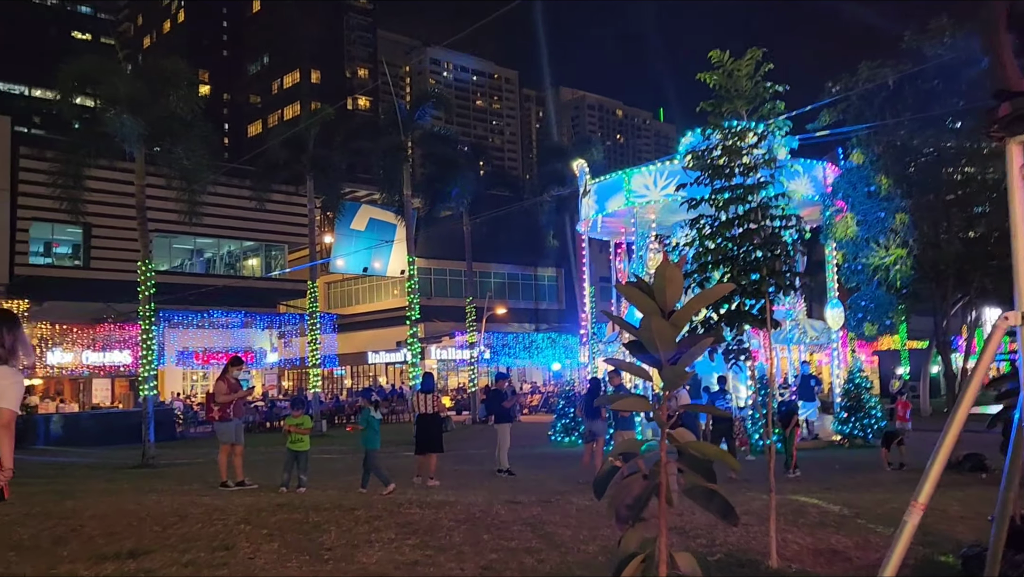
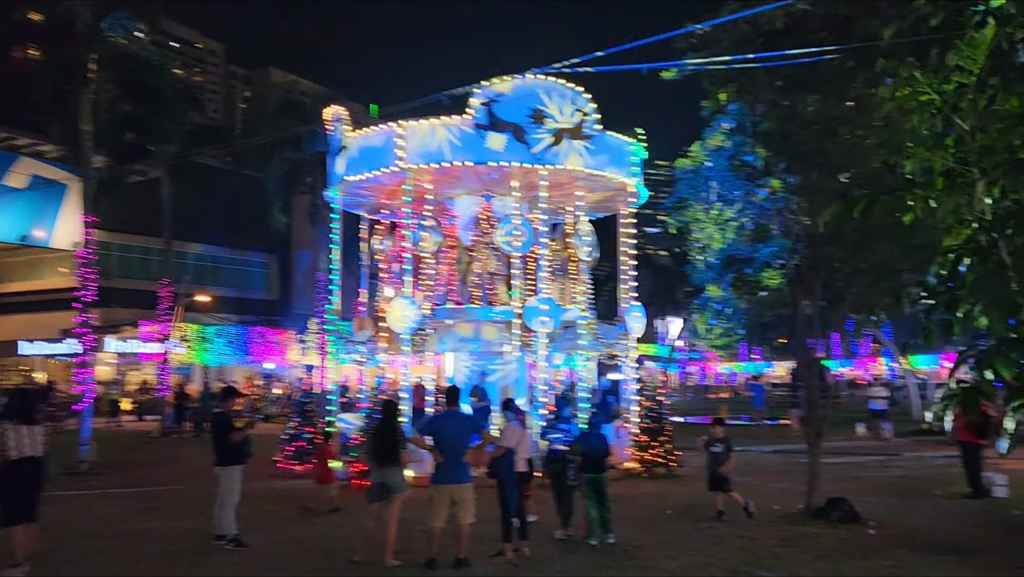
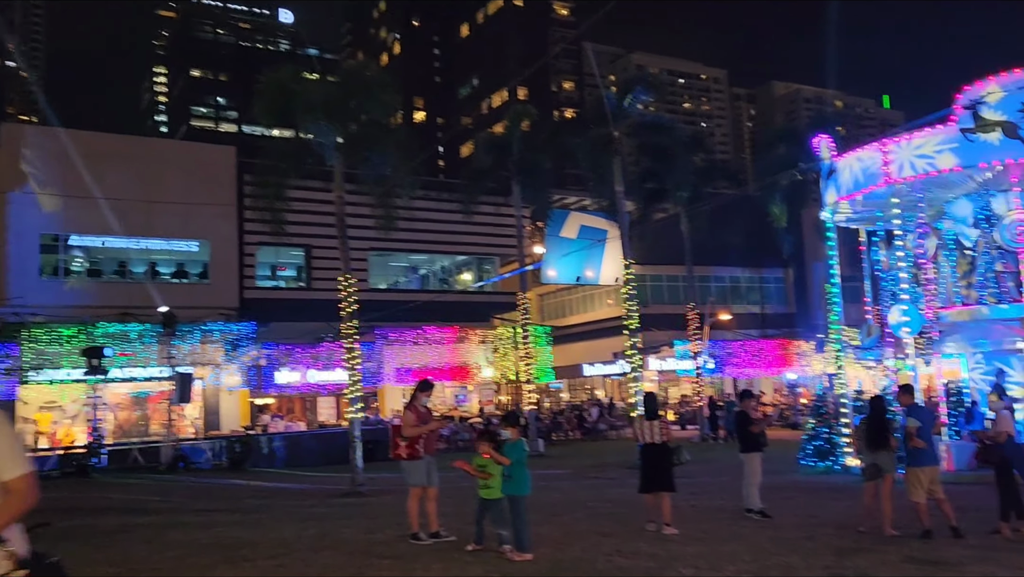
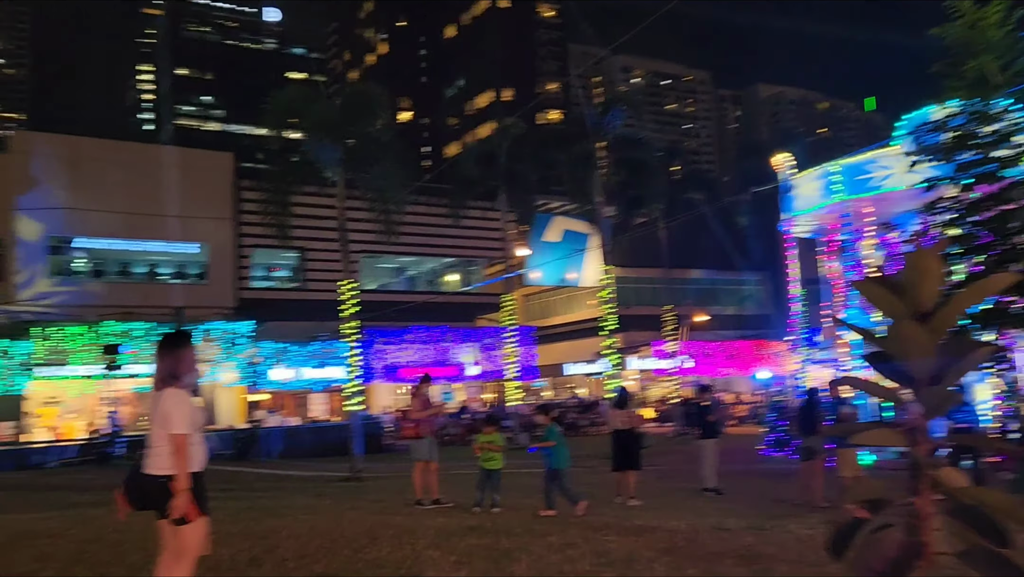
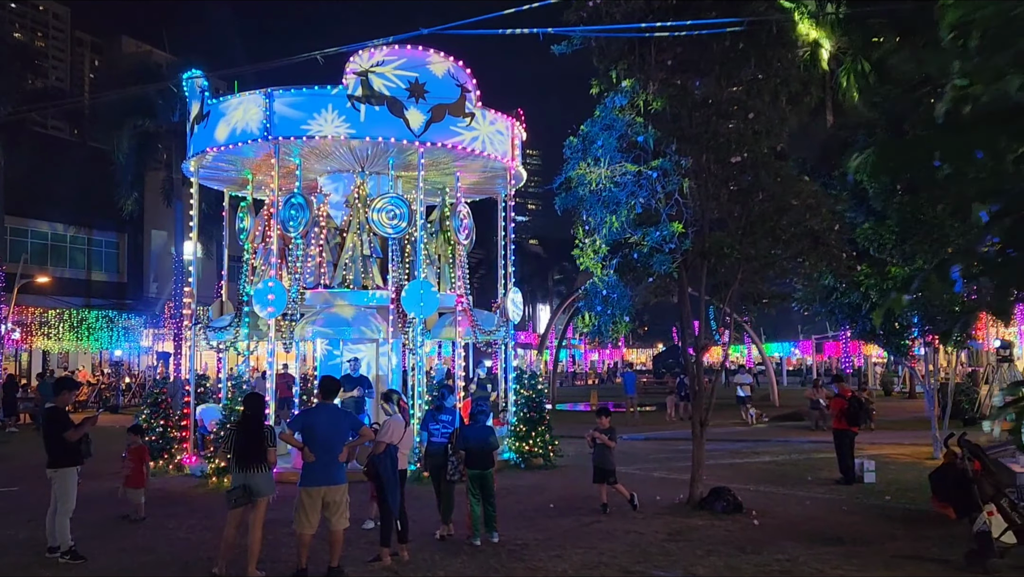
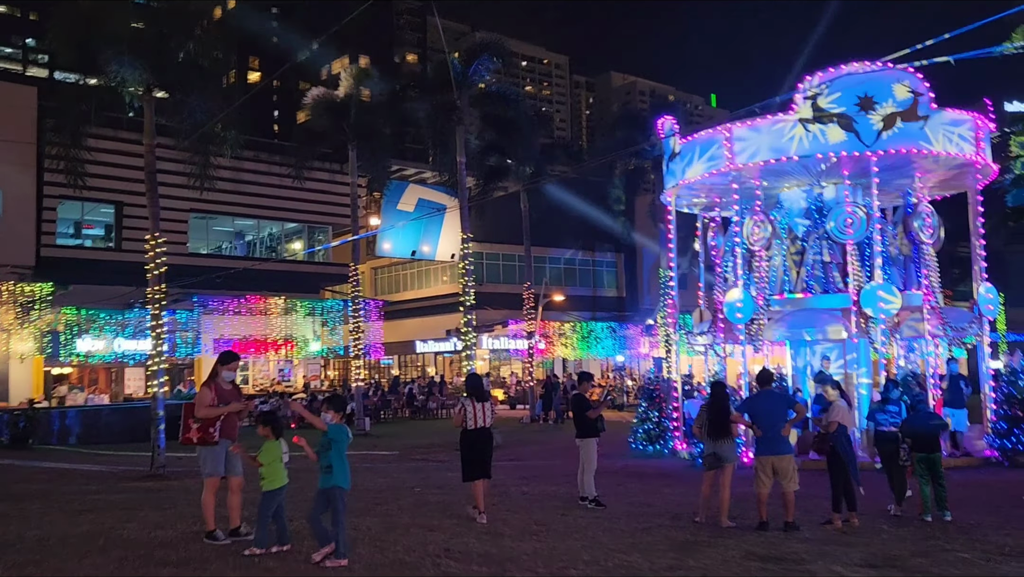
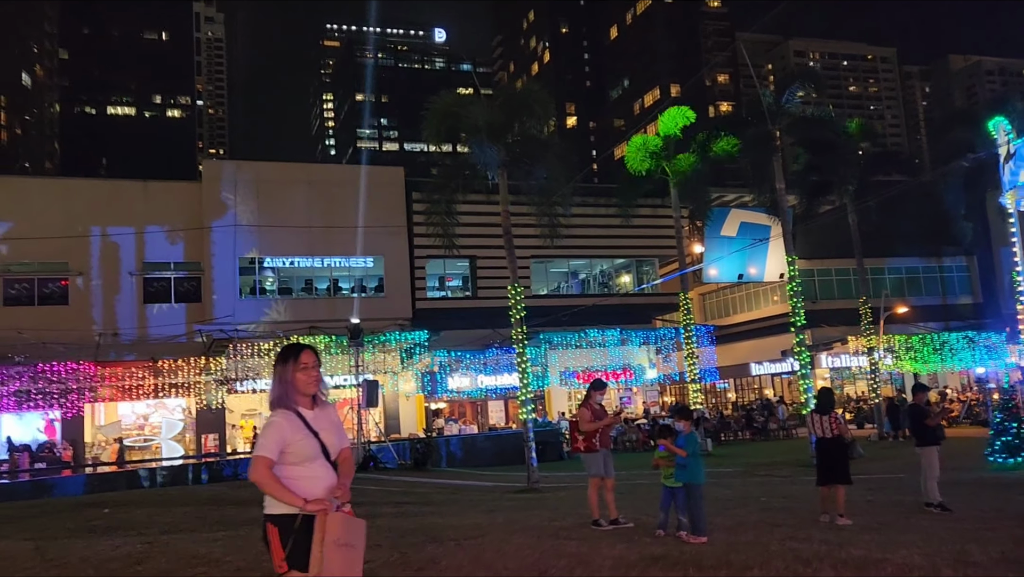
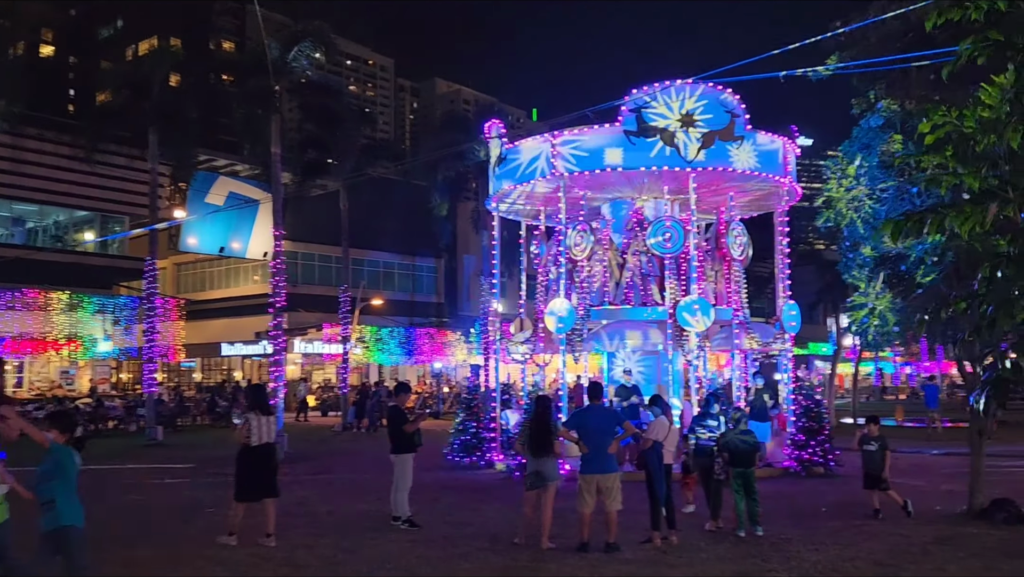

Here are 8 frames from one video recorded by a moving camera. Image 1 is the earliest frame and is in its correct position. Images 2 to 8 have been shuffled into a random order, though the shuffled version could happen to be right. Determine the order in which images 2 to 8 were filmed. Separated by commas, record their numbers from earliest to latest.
4, 7, 3, 6, 8, 2, 5
